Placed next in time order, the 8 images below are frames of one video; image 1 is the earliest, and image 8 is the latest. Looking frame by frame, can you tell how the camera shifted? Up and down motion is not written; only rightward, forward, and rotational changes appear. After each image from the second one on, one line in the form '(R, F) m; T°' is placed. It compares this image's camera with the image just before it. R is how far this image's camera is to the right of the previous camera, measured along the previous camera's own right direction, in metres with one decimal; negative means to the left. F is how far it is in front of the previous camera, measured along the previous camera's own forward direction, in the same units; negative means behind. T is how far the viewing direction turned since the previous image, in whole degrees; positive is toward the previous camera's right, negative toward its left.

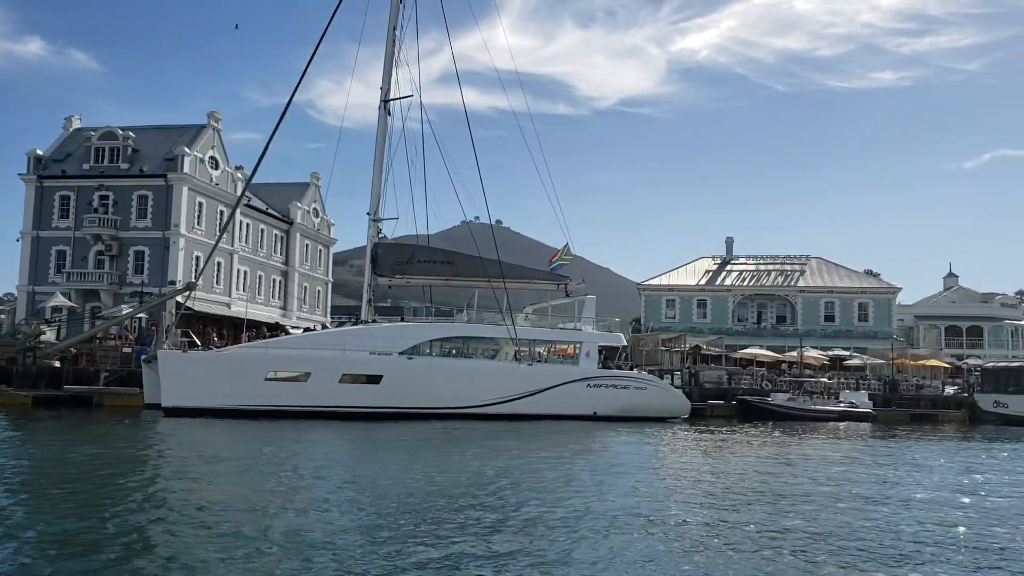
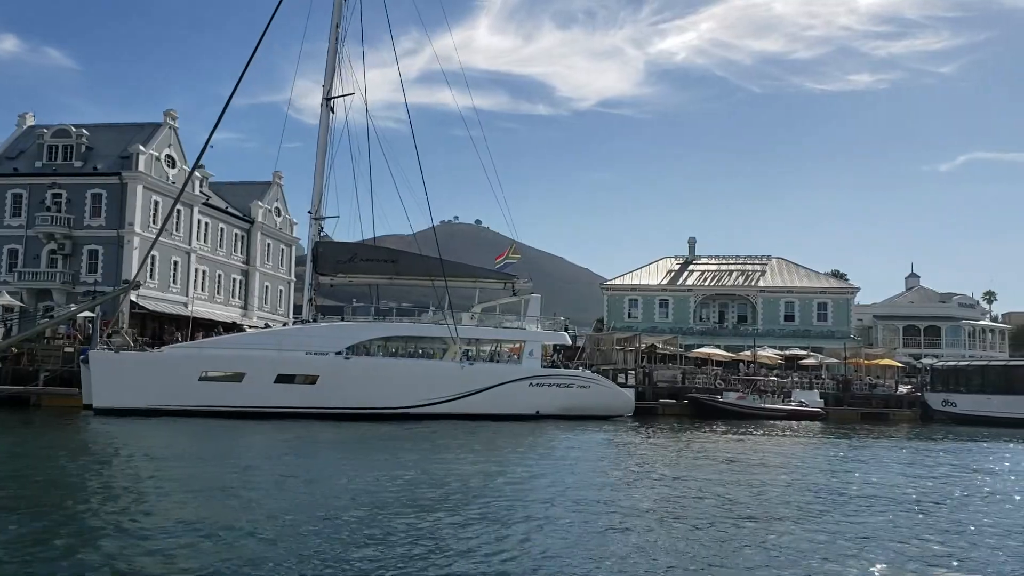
(+1.1, 0.0) m; +1°
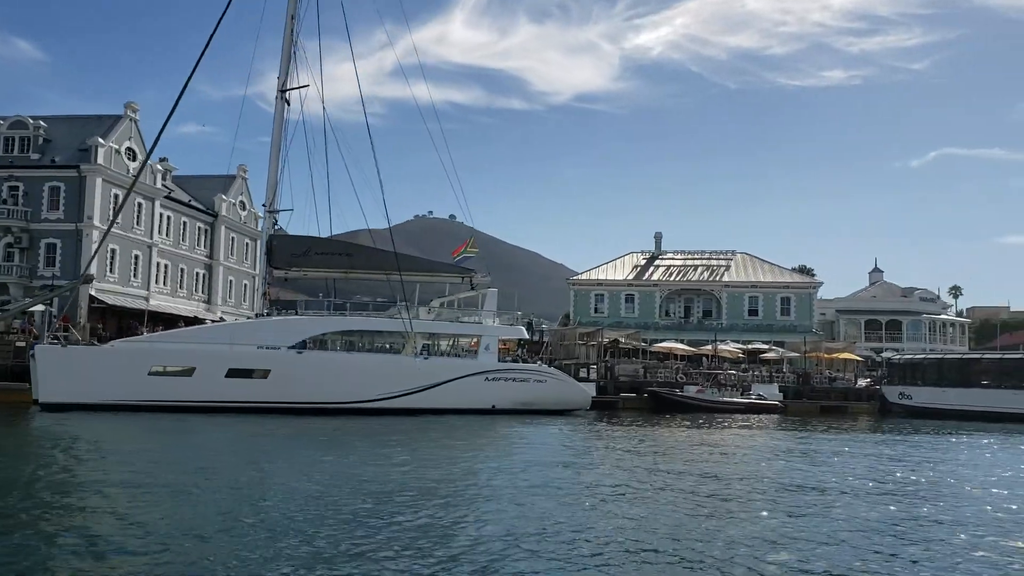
(+0.5, 0.0) m; +2°
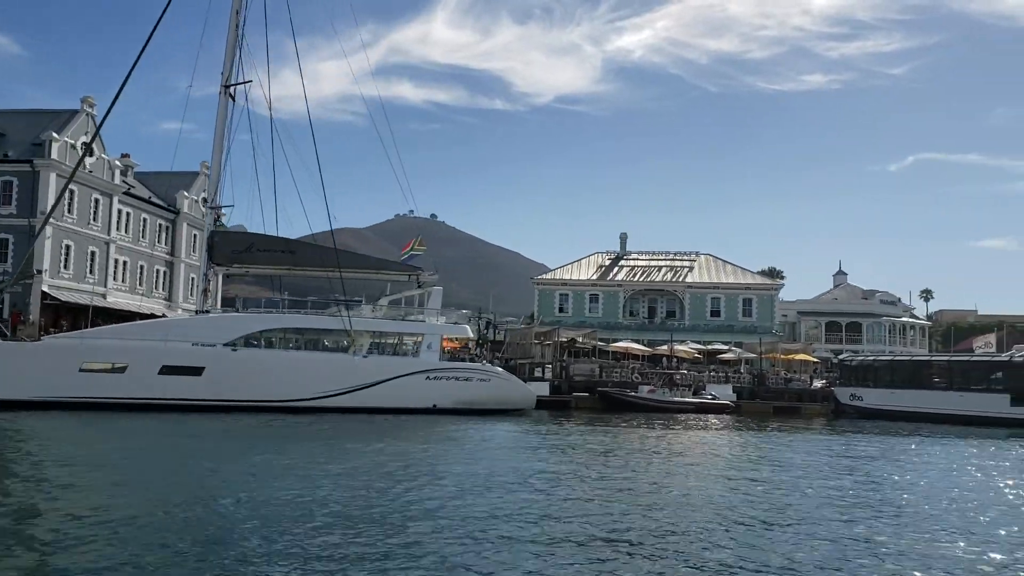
(+1.1, +0.1) m; +1°
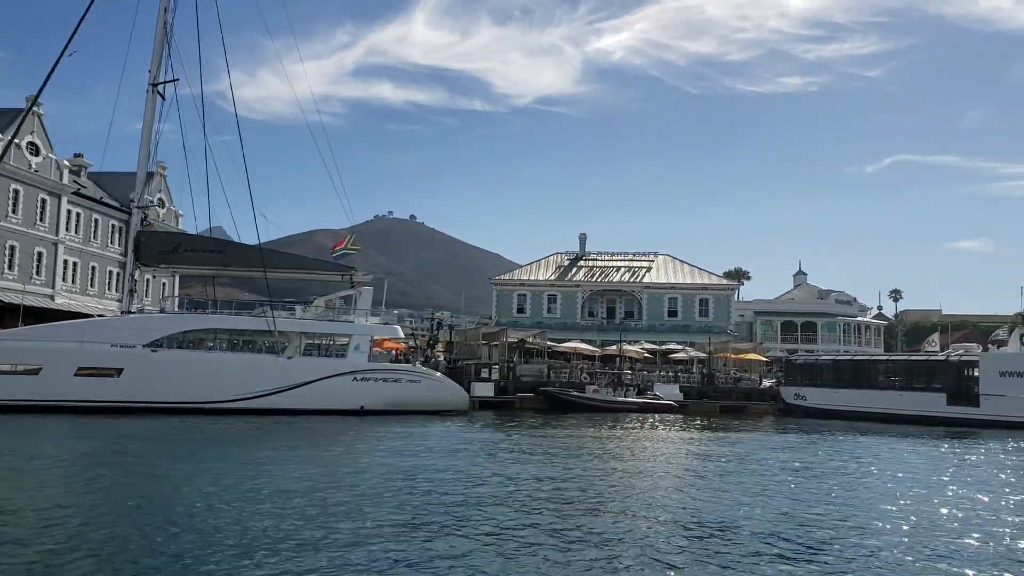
(+1.4, +0.1) m; +1°
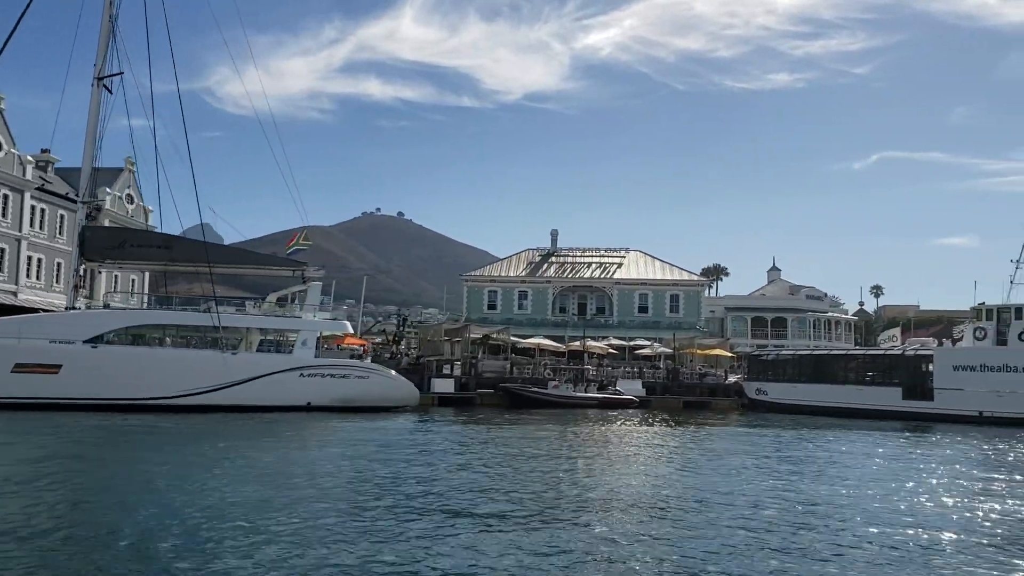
(+1.1, +0.1) m; +1°
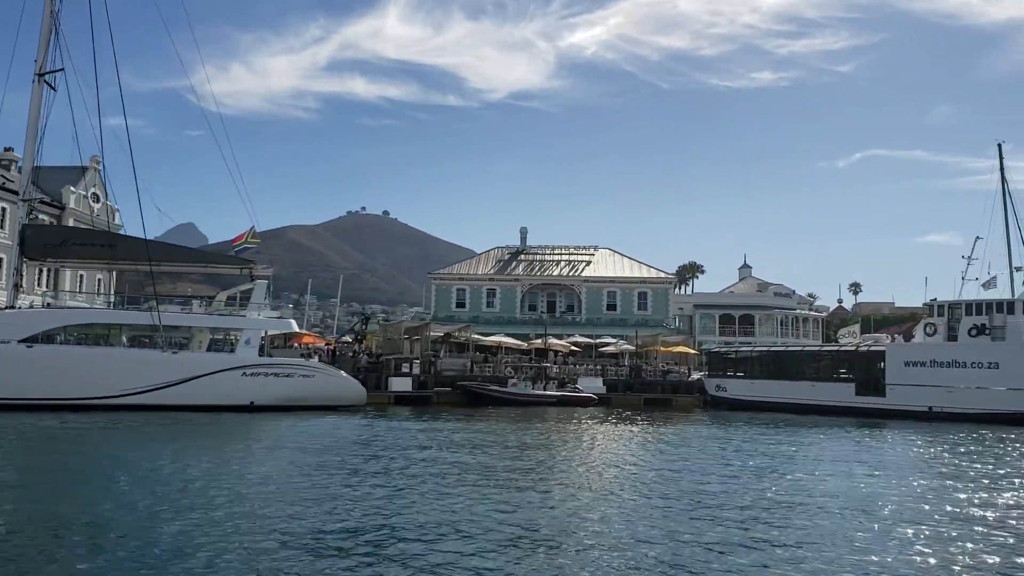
(+1.1, +0.1) m; +1°
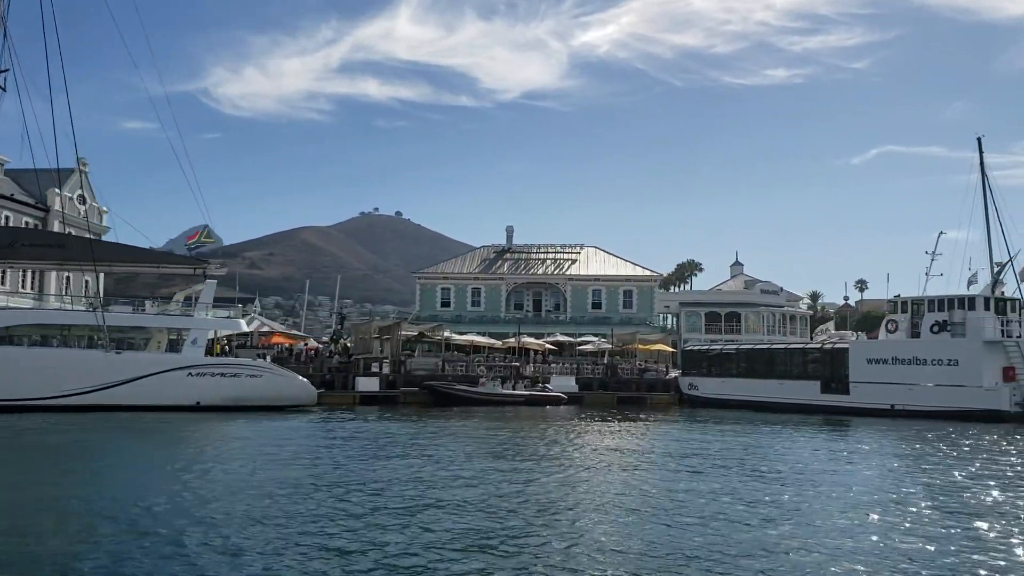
(+1.8, +0.2) m; -1°
